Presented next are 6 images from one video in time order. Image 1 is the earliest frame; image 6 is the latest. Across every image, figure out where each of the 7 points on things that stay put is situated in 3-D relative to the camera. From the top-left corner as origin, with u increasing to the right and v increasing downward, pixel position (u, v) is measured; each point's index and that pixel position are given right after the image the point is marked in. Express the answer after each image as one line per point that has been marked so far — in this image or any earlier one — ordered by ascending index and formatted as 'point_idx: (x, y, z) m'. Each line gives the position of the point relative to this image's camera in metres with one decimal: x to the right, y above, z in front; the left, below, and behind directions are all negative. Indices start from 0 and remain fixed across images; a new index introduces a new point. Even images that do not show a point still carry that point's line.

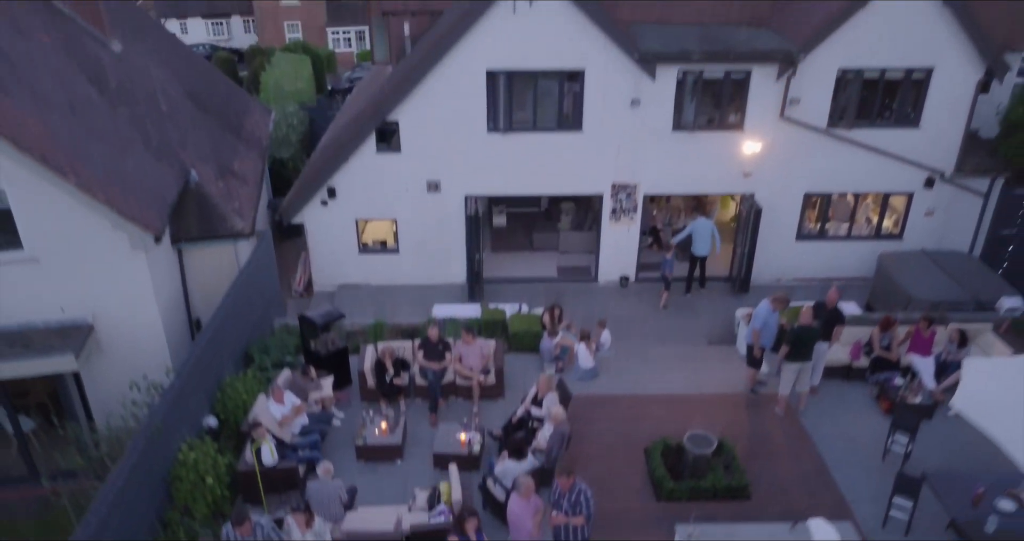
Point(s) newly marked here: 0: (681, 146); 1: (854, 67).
0: (+3.3, +2.5, +15.4) m
1: (+6.5, +3.9, +14.9) m
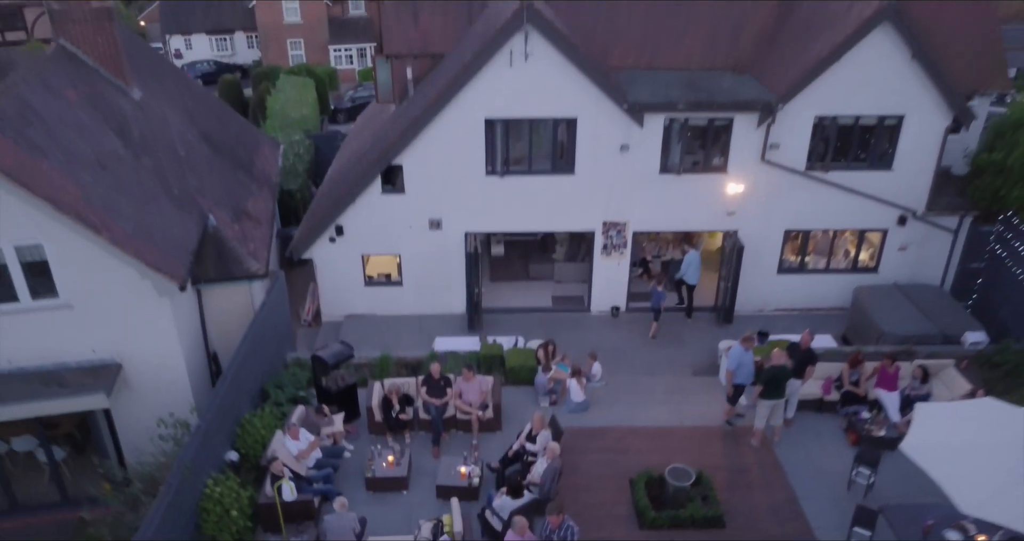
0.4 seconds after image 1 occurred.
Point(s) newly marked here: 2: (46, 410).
0: (+3.3, +1.8, +16.4) m
1: (+6.5, +3.2, +15.9) m
2: (-7.2, -2.1, +12.0) m
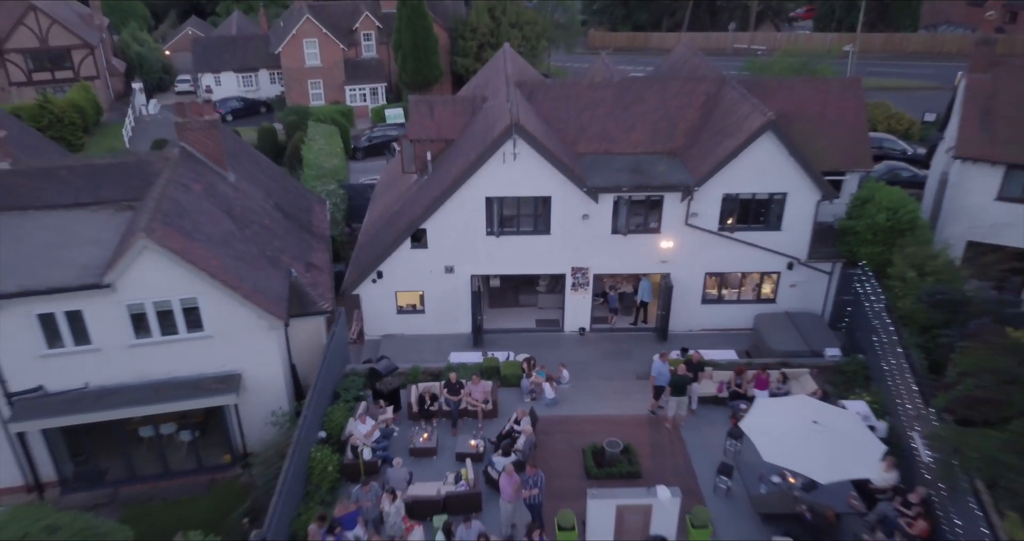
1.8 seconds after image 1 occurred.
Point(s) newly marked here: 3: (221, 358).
0: (+3.1, +0.8, +22.6) m
1: (+6.3, +2.2, +22.2) m
2: (-7.3, -3.1, +18.2) m
3: (-7.0, -2.1, +18.8) m
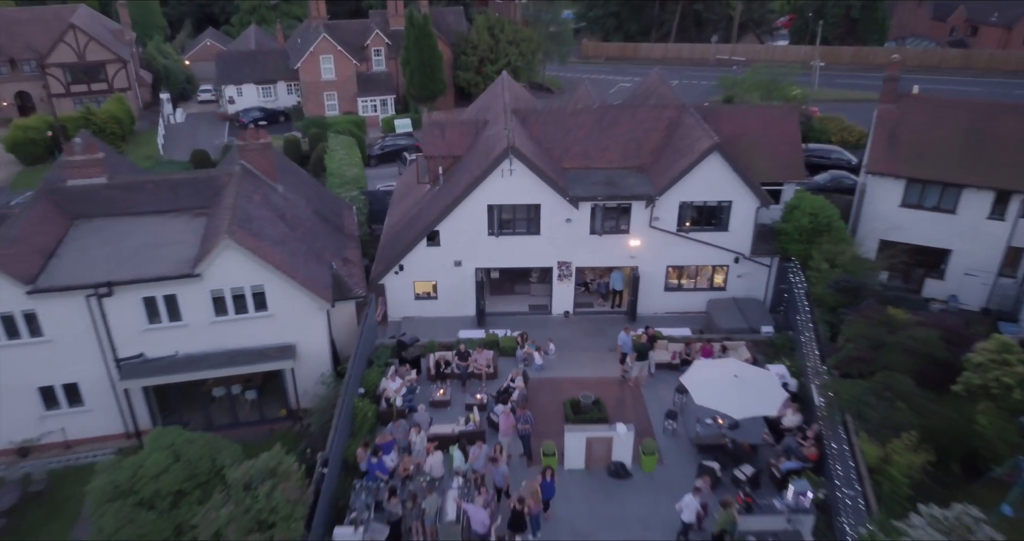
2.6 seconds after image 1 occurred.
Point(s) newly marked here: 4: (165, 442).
0: (+3.0, +1.0, +27.8) m
1: (+6.1, +2.4, +27.3) m
2: (-7.4, -2.9, +23.4) m
3: (-7.1, -1.9, +24.0) m
4: (-7.5, -3.7, +17.0) m
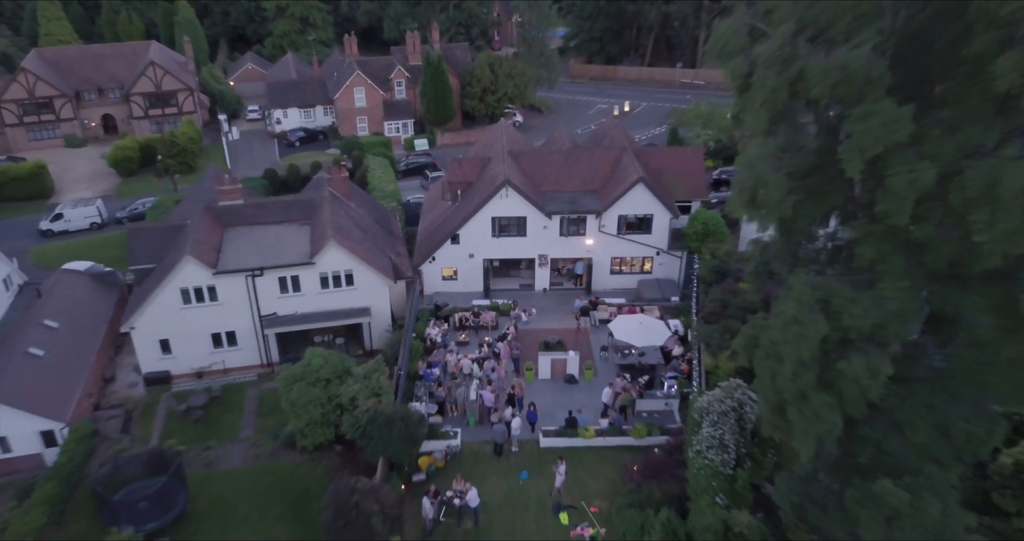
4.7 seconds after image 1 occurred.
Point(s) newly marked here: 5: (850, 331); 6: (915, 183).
0: (+2.7, +1.6, +41.7) m
1: (+5.9, +3.0, +41.2) m
2: (-7.6, -2.5, +37.2) m
3: (-7.3, -1.4, +37.9) m
4: (-7.7, -3.3, +30.9) m
5: (+8.0, -1.4, +18.5) m
6: (+8.4, +1.8, +16.3) m
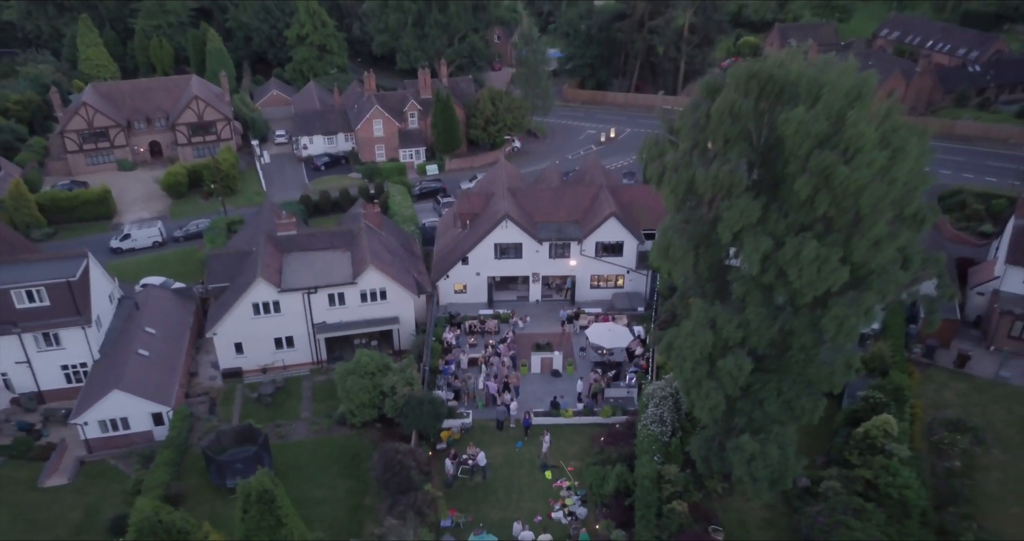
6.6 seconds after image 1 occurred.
0: (+2.6, +0.6, +51.8) m
1: (+5.8, +2.0, +51.3) m
2: (-7.7, -3.5, +47.4) m
3: (-7.4, -2.4, +48.0) m
4: (-7.8, -4.4, +41.0) m
5: (+7.9, -2.6, +28.6) m
6: (+8.3, +0.7, +26.4) m
